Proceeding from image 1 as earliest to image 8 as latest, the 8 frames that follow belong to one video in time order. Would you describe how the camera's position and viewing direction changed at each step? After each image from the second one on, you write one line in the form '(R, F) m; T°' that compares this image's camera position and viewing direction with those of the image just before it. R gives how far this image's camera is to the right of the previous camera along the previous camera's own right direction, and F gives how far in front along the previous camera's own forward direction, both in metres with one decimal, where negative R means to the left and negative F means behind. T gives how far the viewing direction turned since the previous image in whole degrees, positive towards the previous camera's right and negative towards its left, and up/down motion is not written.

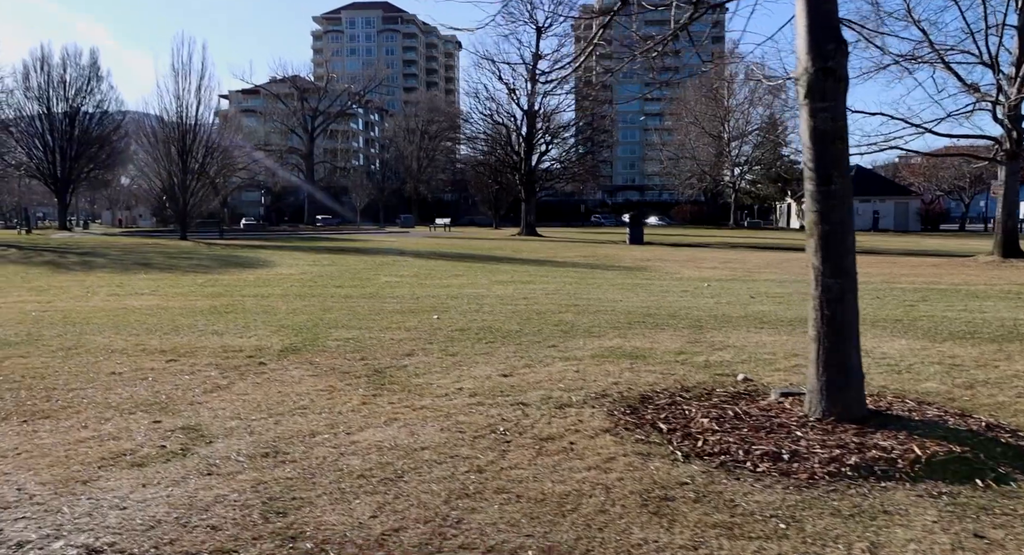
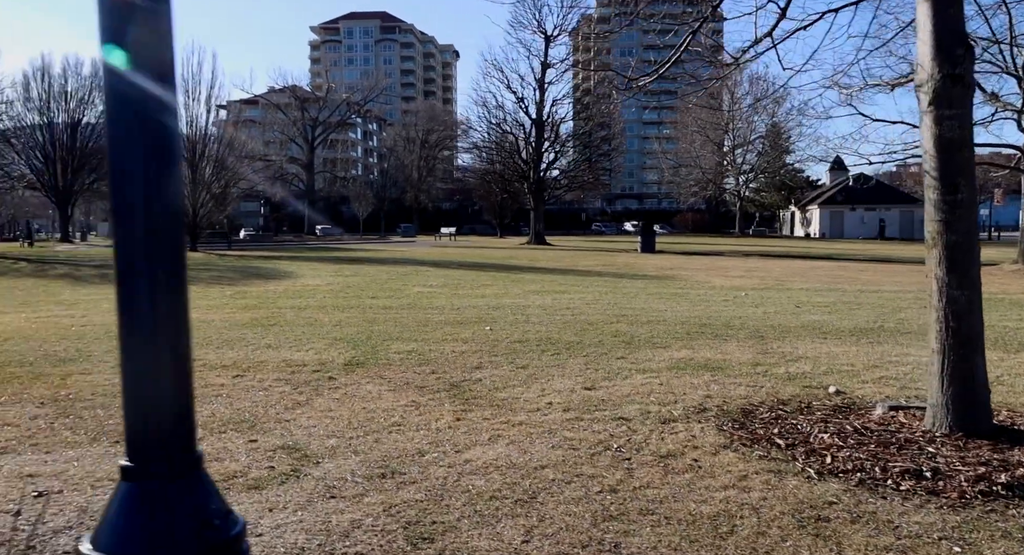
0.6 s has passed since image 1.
(-0.6, +0.2) m; 0°
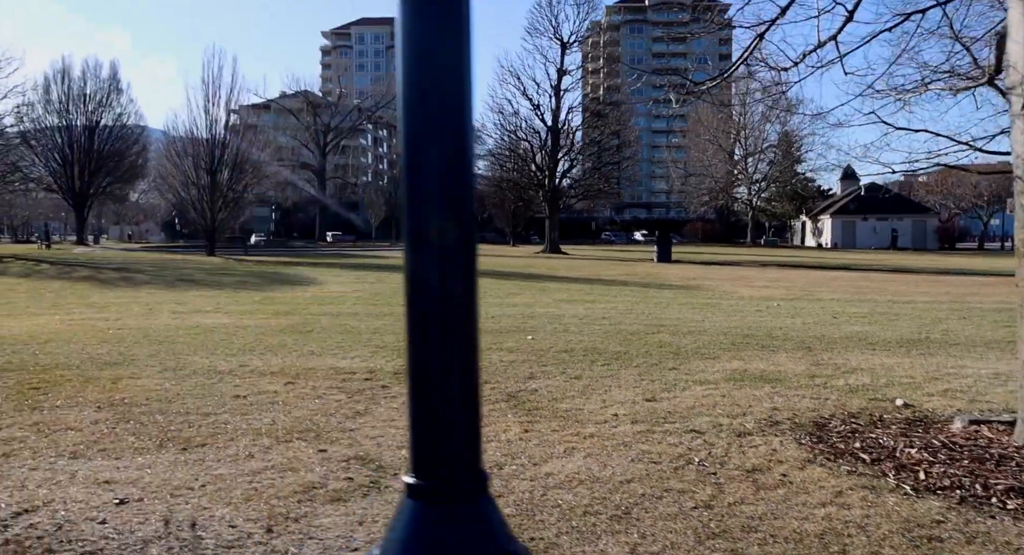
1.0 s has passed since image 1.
(-0.4, +0.1) m; 0°
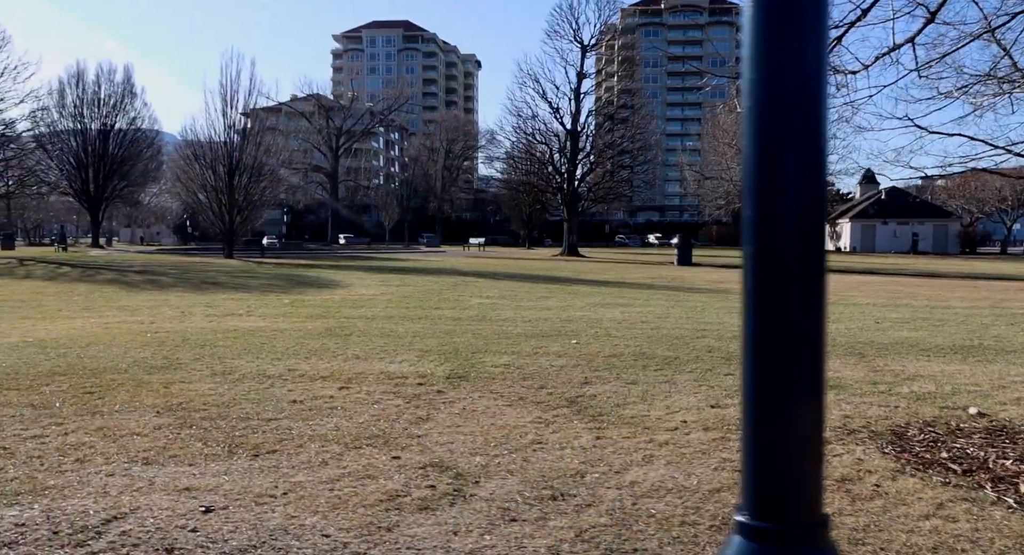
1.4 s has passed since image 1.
(-0.4, +0.1) m; -1°
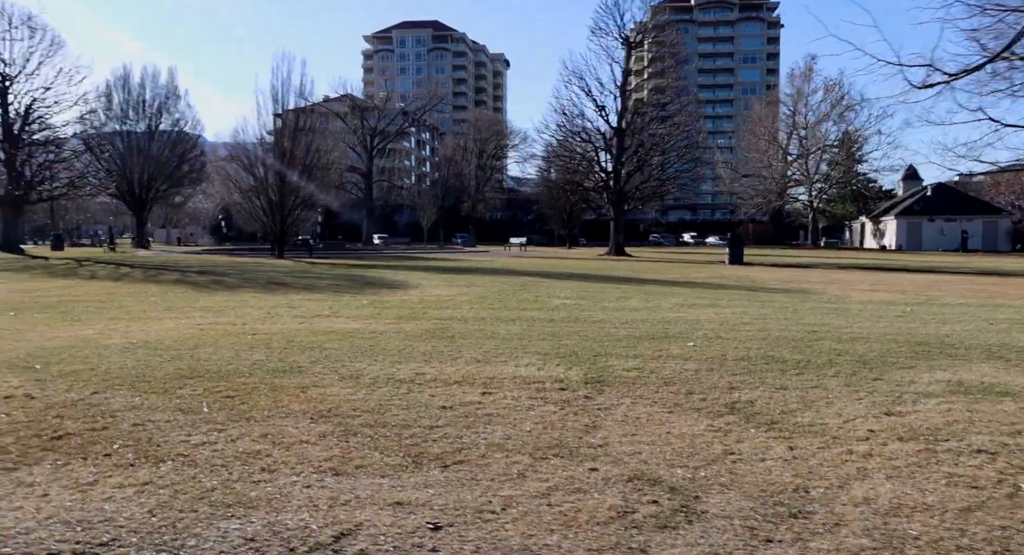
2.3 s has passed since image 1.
(-0.9, +0.2) m; -2°
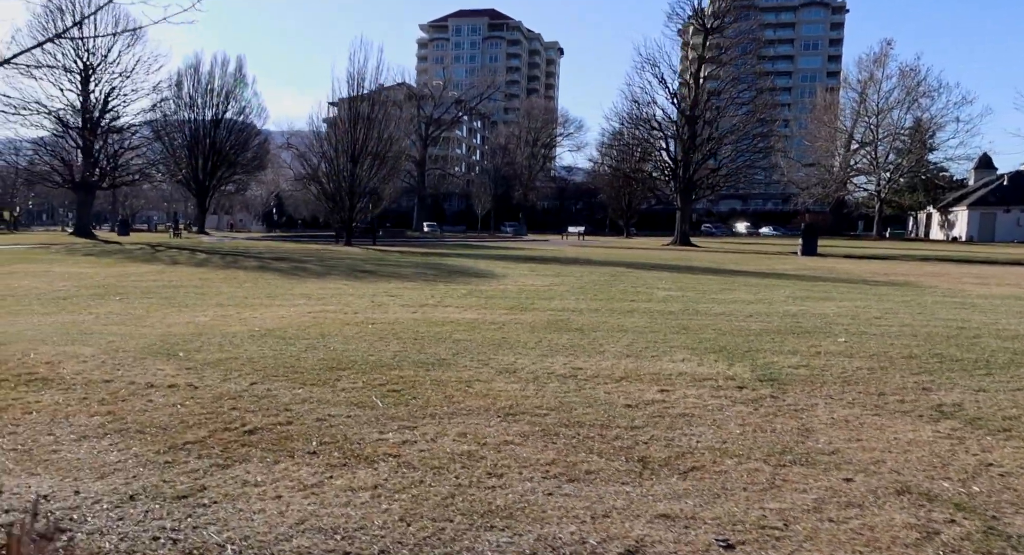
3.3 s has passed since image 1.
(-1.0, +0.4) m; -3°
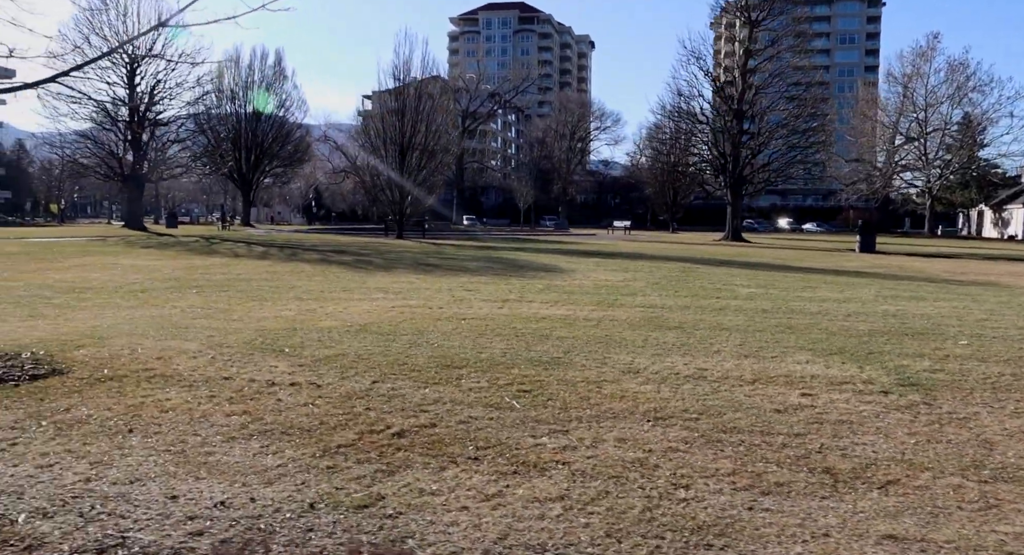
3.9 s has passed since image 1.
(-0.7, +0.2) m; -2°
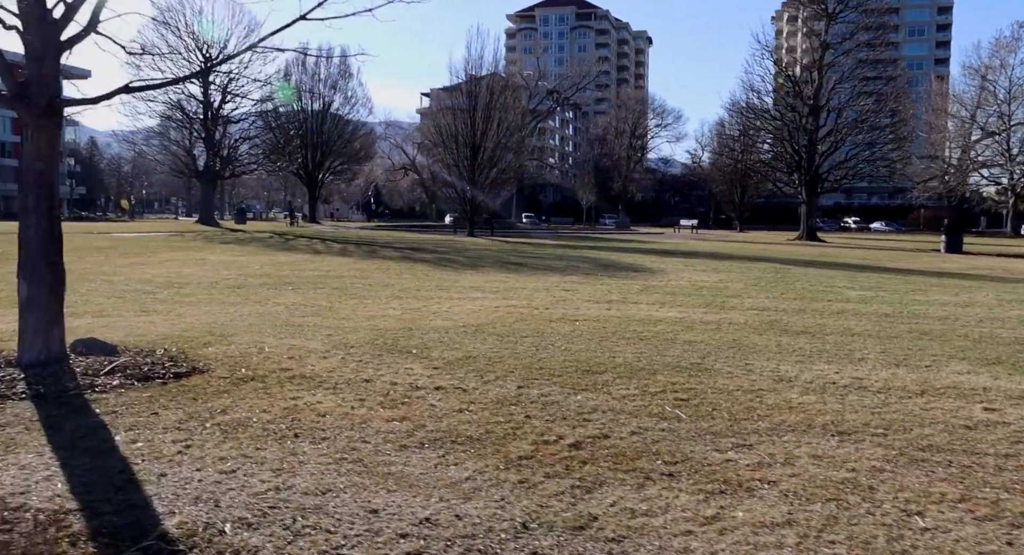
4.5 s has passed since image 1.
(-0.7, +0.3) m; -3°
